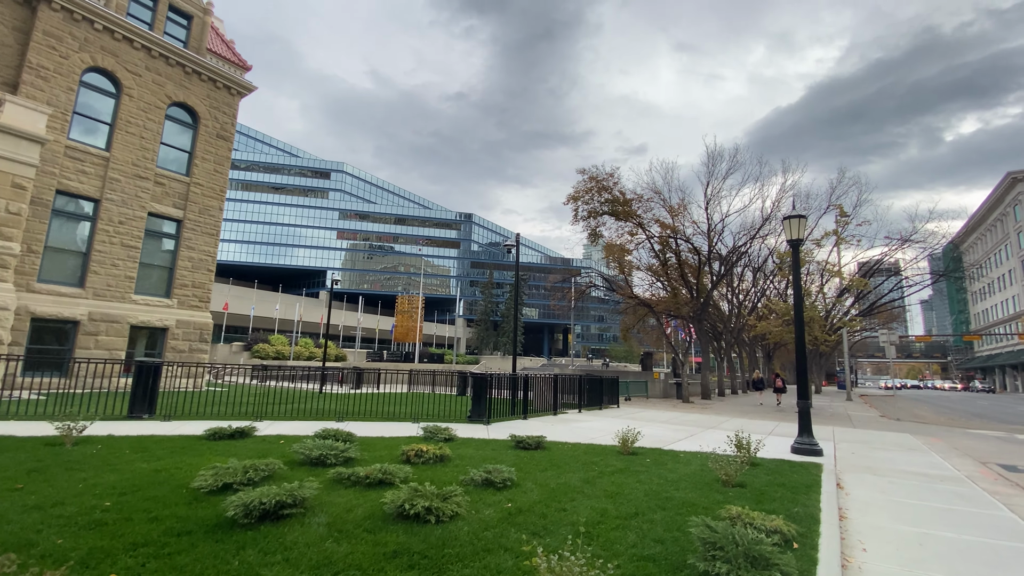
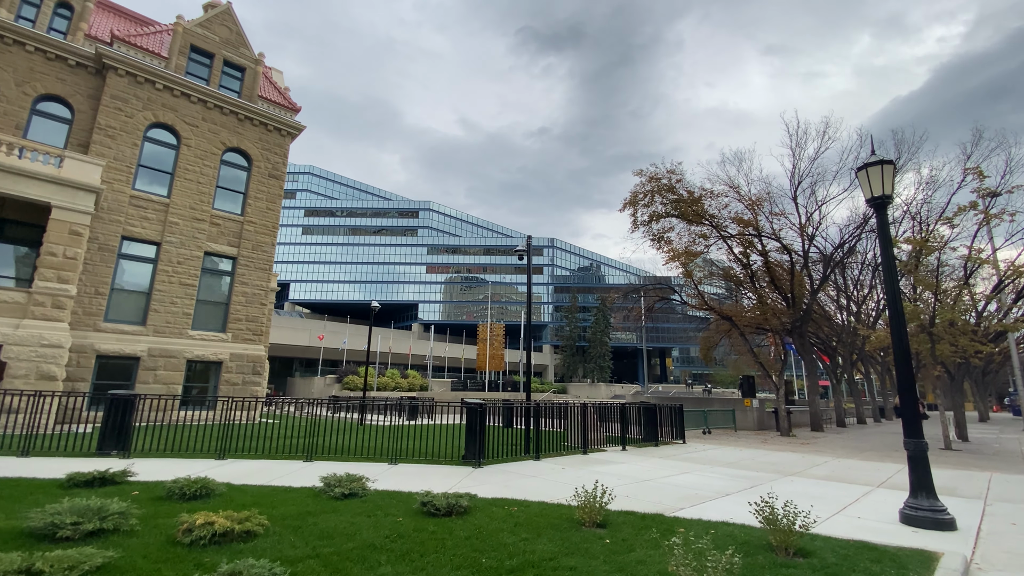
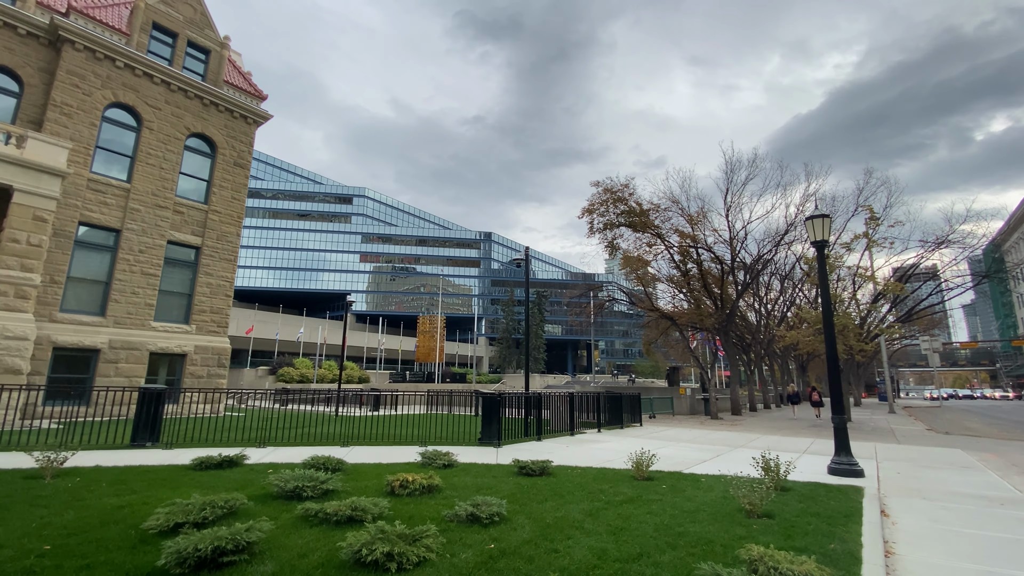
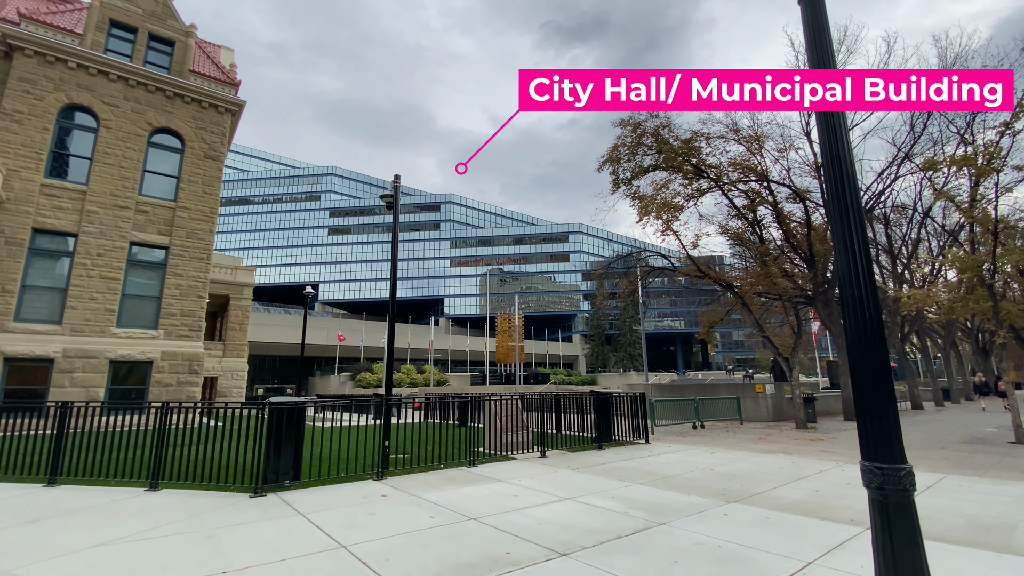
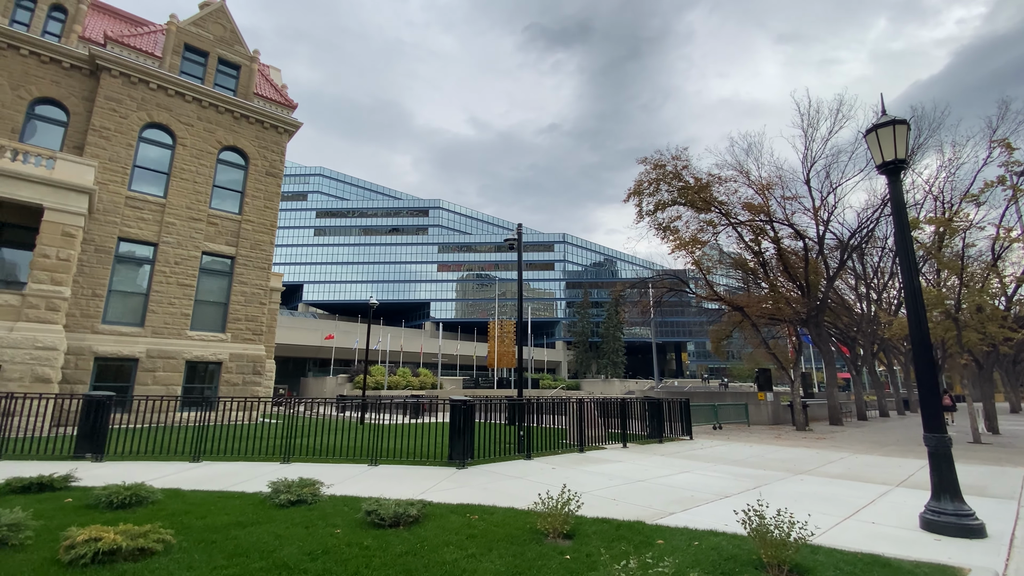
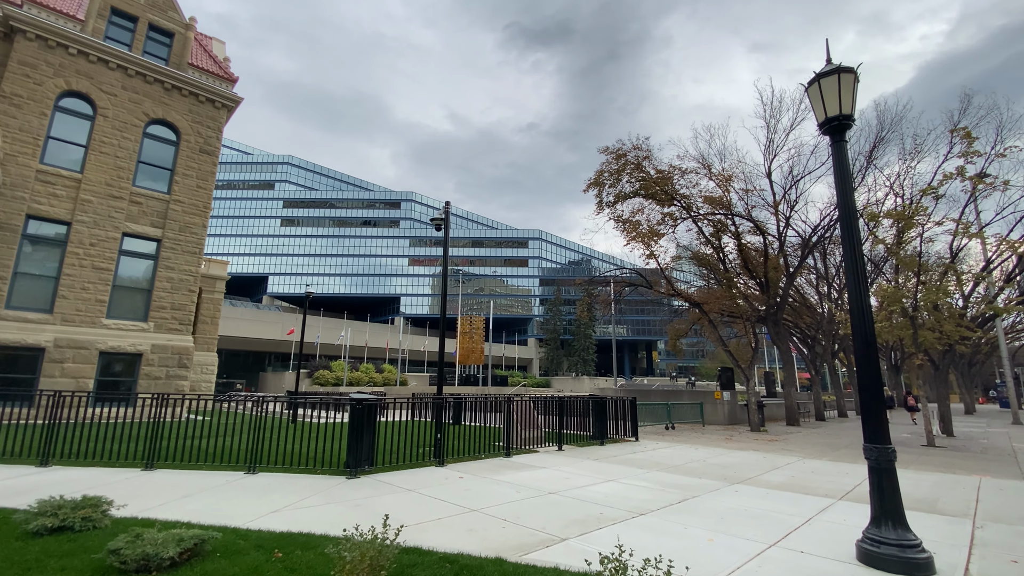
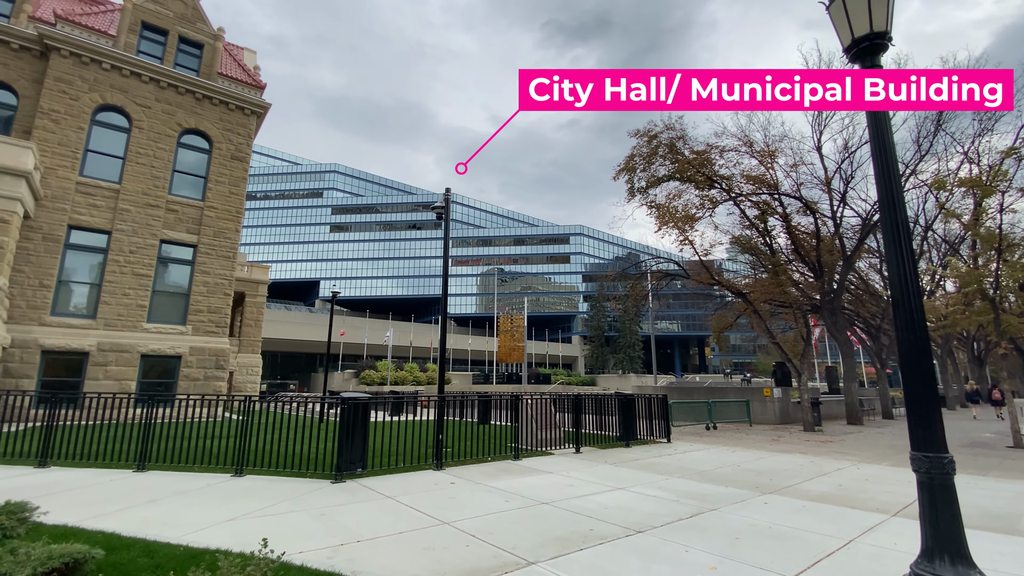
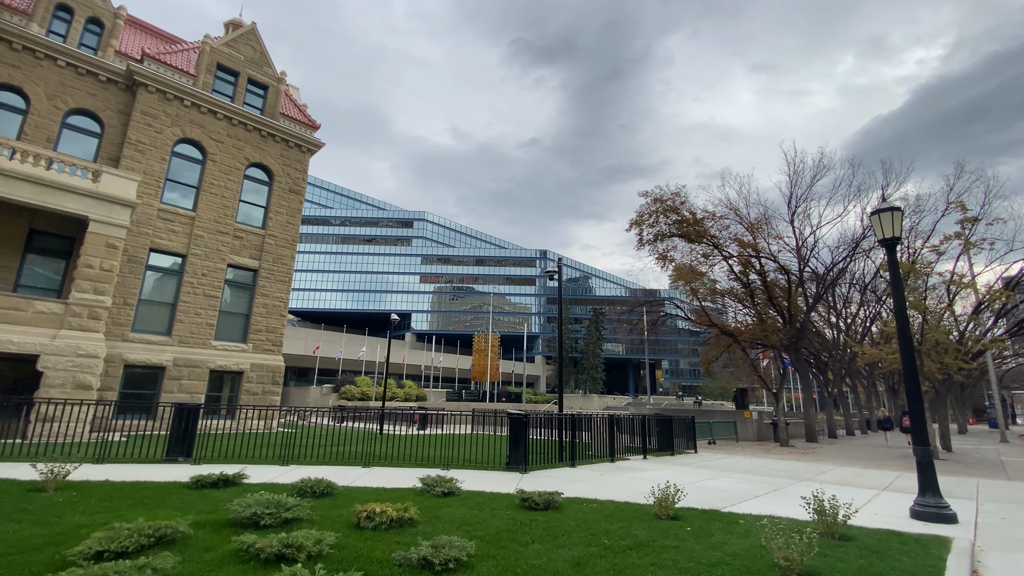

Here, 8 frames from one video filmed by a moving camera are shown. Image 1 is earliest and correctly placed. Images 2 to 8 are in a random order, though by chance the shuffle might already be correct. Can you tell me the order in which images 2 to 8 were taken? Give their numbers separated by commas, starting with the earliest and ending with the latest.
3, 8, 2, 5, 6, 7, 4
